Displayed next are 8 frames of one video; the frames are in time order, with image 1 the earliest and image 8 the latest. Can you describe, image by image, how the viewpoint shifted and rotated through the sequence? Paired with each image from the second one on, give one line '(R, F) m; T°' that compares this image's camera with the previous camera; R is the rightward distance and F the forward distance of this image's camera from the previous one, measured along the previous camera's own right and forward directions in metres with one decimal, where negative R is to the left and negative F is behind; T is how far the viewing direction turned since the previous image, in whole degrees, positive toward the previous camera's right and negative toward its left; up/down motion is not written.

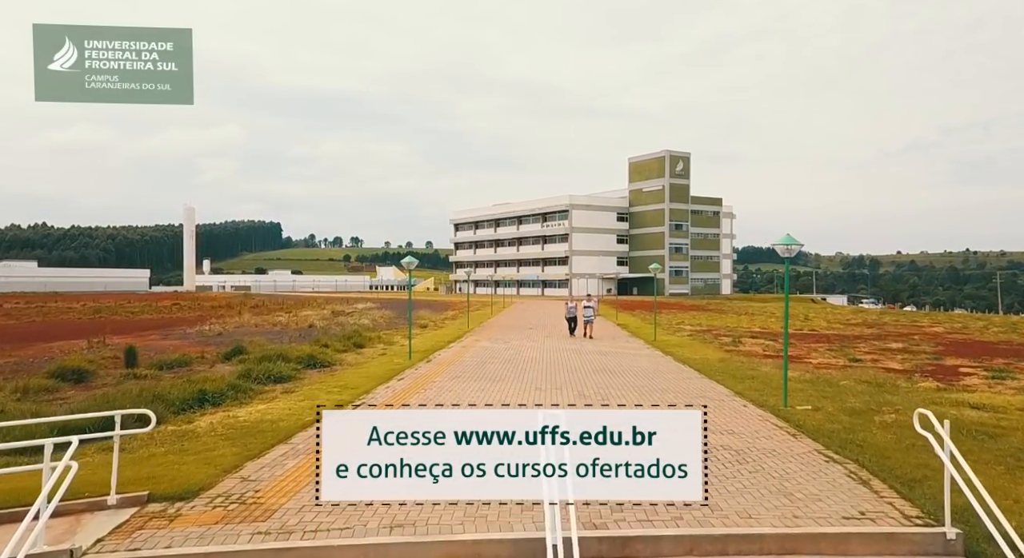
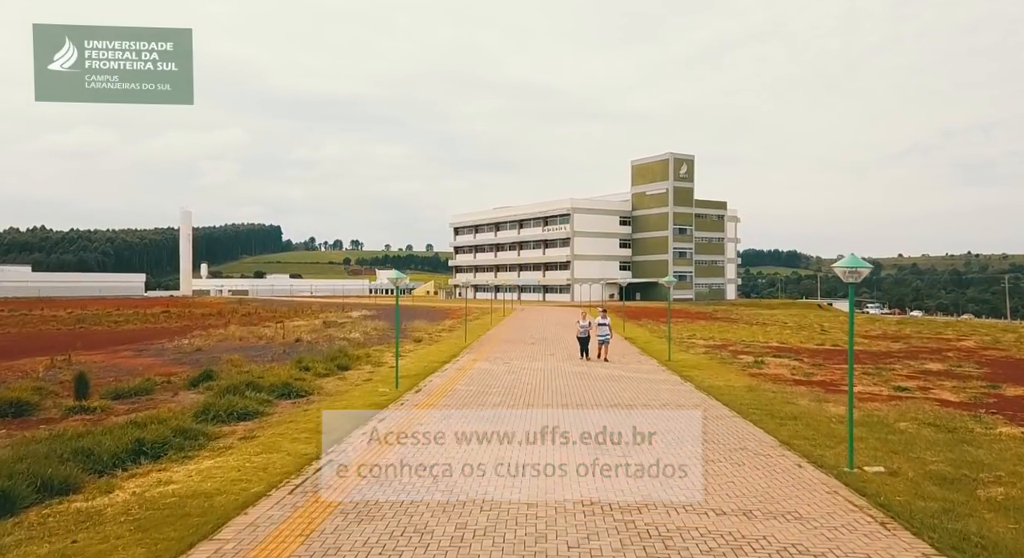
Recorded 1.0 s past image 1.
(0.0, +1.8) m; 0°
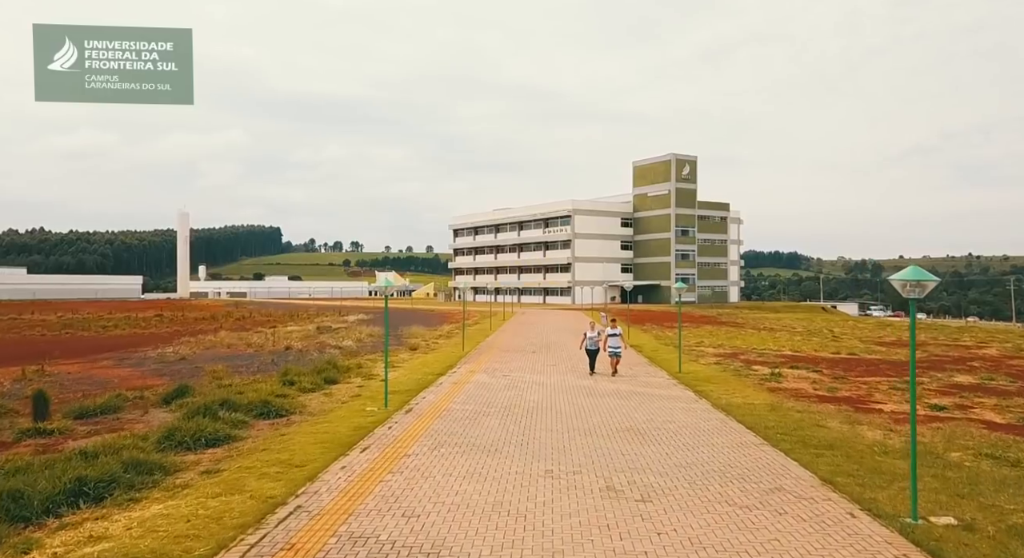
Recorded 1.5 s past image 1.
(0.0, +1.2) m; 0°
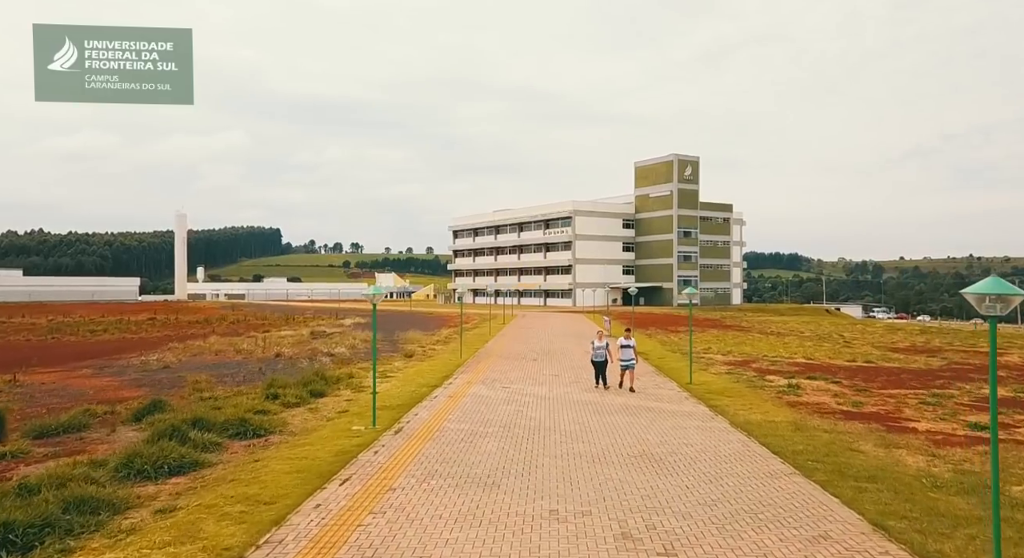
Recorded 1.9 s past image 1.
(0.0, +1.1) m; 0°
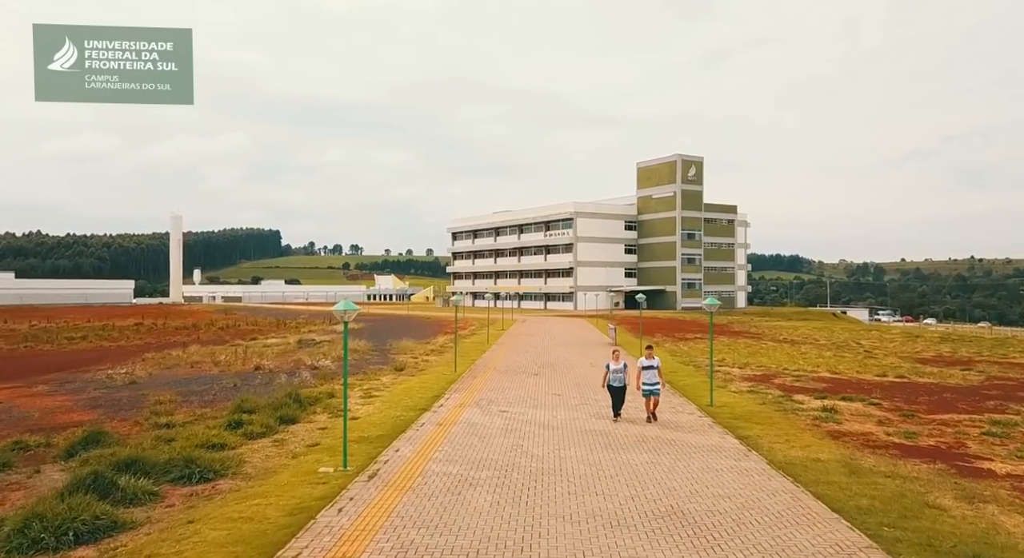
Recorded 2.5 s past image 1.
(0.0, +1.9) m; 0°
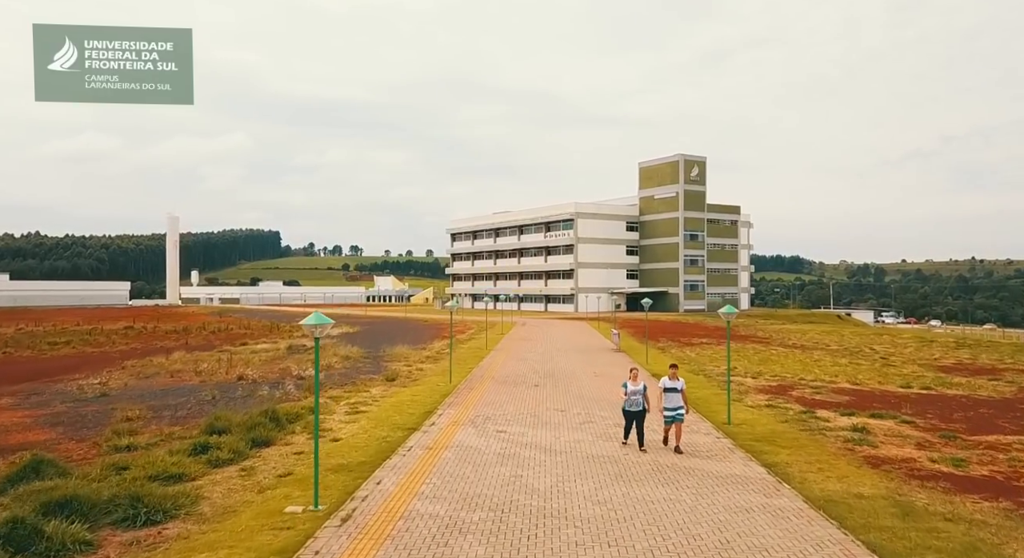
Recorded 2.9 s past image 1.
(0.0, +1.3) m; 0°
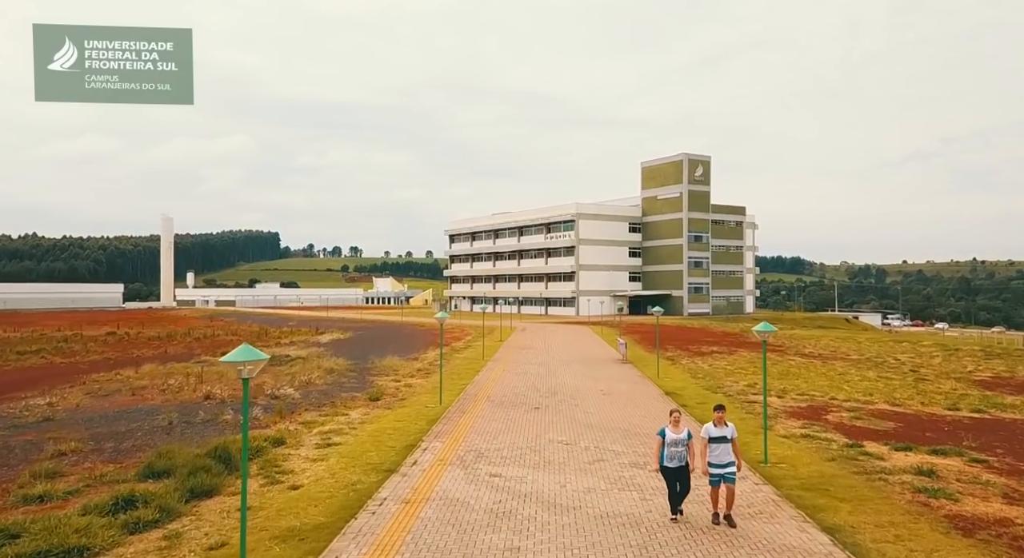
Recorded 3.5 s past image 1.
(+0.1, +2.2) m; 0°
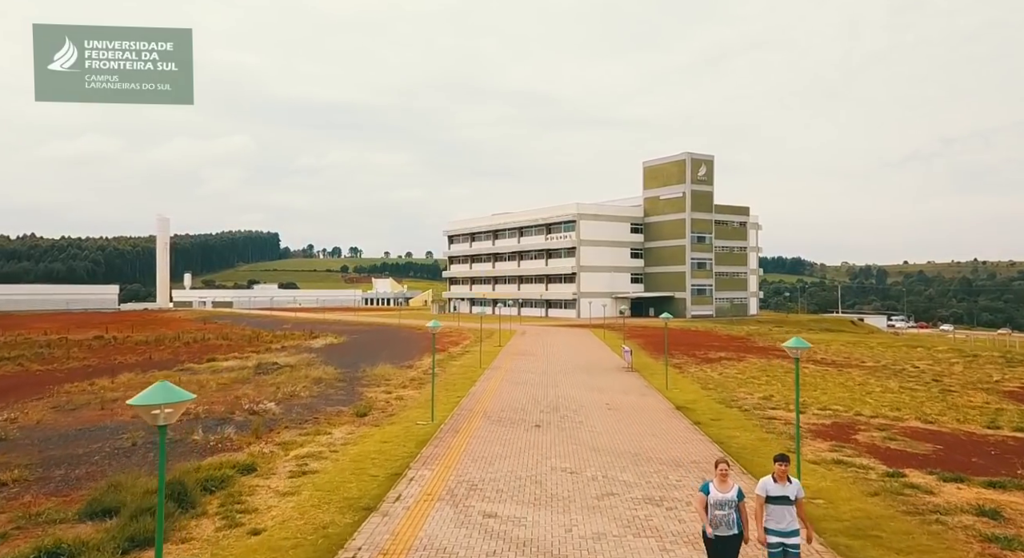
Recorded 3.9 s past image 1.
(0.0, +1.4) m; 0°
